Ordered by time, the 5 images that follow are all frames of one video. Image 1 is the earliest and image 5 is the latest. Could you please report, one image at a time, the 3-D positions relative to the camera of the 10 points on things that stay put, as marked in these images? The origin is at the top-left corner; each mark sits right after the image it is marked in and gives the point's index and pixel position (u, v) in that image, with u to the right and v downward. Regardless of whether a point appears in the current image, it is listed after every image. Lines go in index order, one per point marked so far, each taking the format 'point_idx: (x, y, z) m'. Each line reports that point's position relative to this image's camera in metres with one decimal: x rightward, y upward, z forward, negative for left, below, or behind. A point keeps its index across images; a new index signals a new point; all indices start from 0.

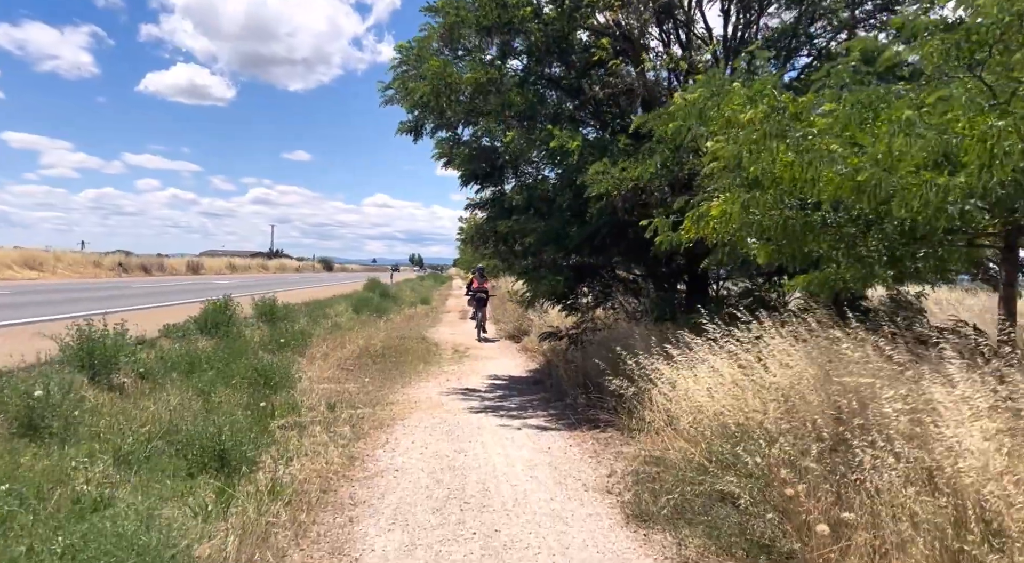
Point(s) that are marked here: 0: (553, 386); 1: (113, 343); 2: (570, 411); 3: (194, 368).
0: (+0.6, -1.5, +9.3) m
1: (-4.4, -0.7, +7.3) m
2: (+0.7, -1.6, +8.0) m
3: (-3.9, -1.1, +8.1) m
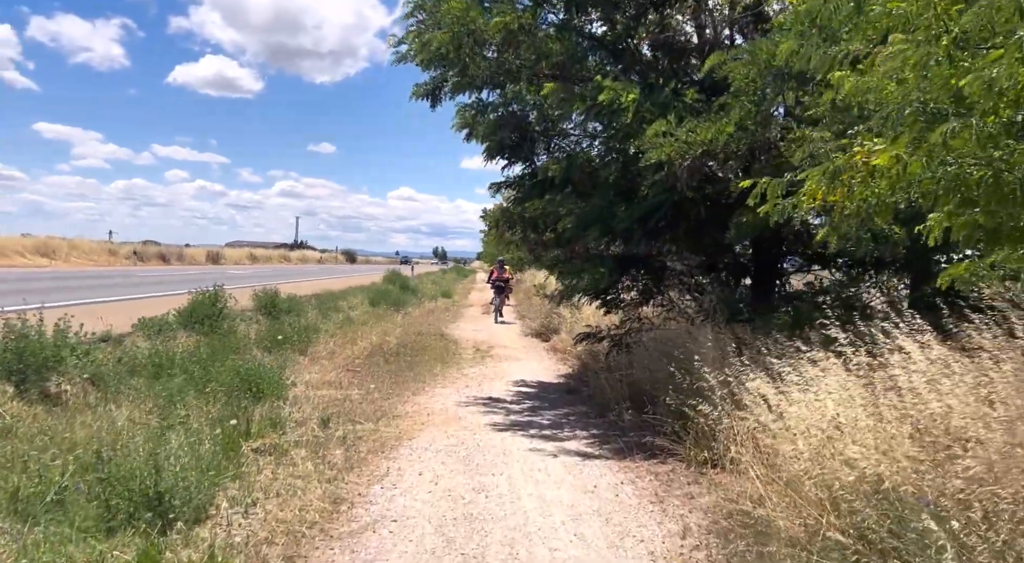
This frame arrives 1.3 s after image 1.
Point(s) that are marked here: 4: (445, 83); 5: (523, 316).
0: (+1.0, -1.4, +7.8) m
1: (-4.1, -0.5, +6.0) m
2: (+1.0, -1.5, +6.5) m
3: (-3.6, -0.9, +6.7) m
4: (-0.9, +2.6, +8.6) m
5: (+0.3, -1.0, +19.5) m
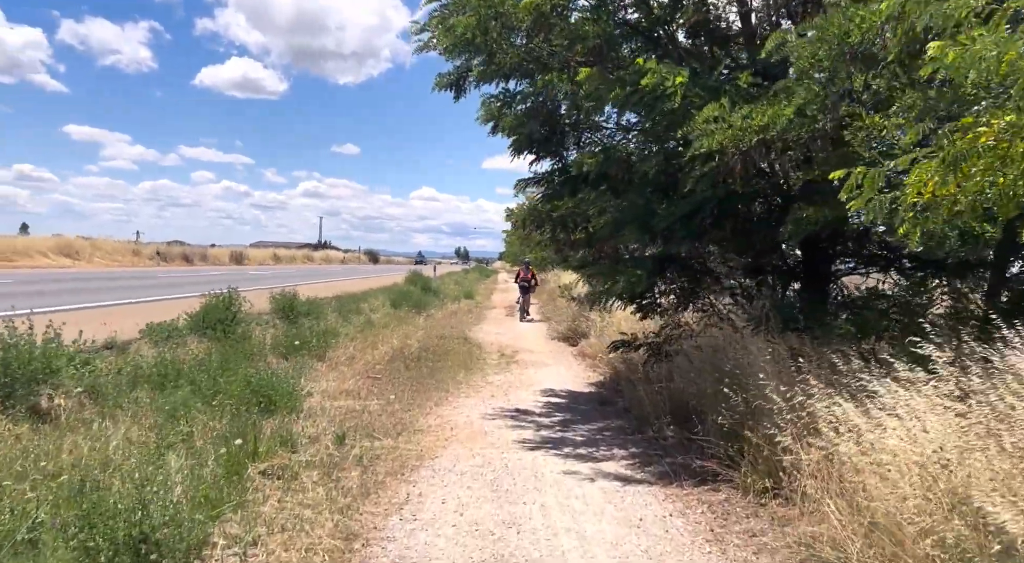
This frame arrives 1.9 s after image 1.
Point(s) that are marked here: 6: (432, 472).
0: (+1.3, -1.4, +7.2) m
1: (-3.9, -0.6, +5.6) m
2: (+1.3, -1.5, +5.9) m
3: (-3.3, -1.0, +6.3) m
4: (-0.5, +2.5, +8.0) m
5: (+1.0, -1.1, +19.0) m
6: (-0.7, -1.6, +5.4) m
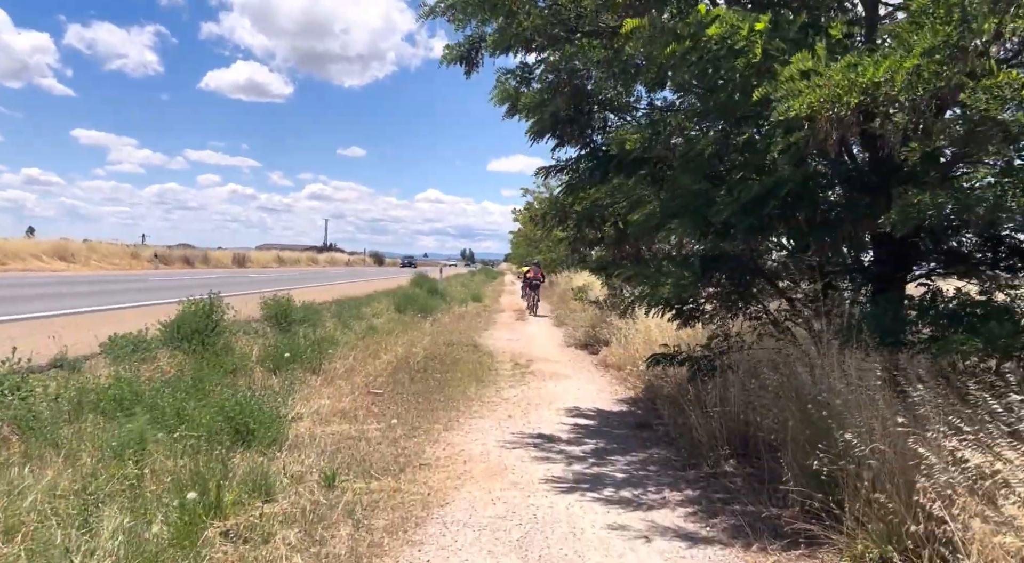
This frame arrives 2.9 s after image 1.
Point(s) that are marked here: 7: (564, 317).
0: (+1.5, -1.5, +6.1) m
1: (-3.7, -0.6, +4.5) m
2: (+1.5, -1.5, +4.8) m
3: (-3.1, -1.0, +5.2) m
4: (-0.3, +2.5, +6.9) m
5: (+1.4, -1.1, +17.8) m
6: (-0.5, -1.6, +4.3) m
7: (+1.5, -1.0, +18.6) m
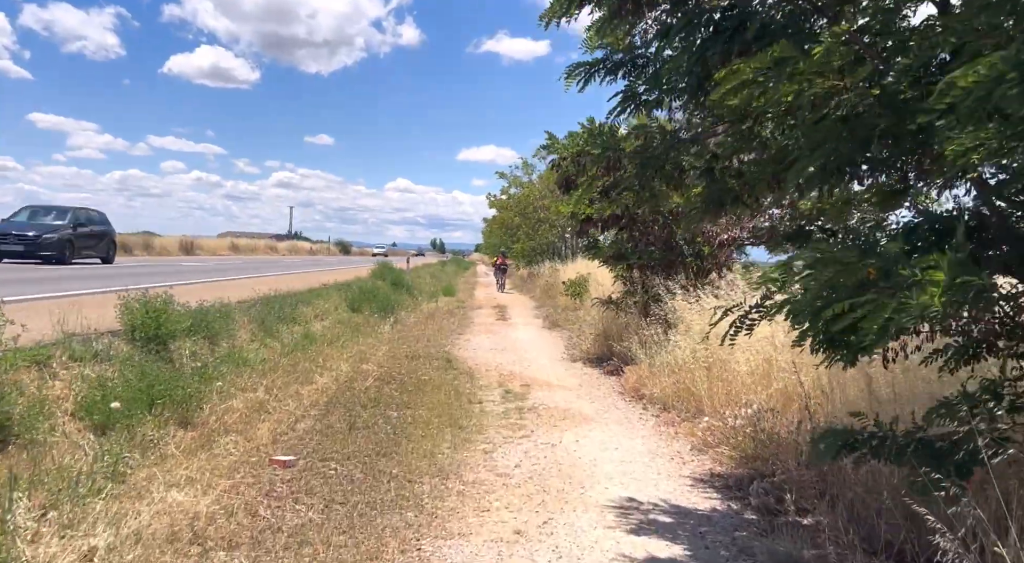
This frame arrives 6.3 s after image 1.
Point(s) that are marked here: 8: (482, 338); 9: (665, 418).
0: (+1.6, -1.5, +2.7) m
1: (-3.5, -0.6, +0.8) m
2: (+1.7, -1.6, +1.3) m
3: (-2.9, -1.0, +1.5) m
4: (-0.2, +2.5, +3.3) m
5: (+0.9, -1.0, +14.4) m
6: (-0.2, -1.6, +0.8) m
7: (+1.0, -0.8, +15.2) m
8: (-0.6, -1.2, +13.2) m
9: (+1.5, -1.3, +6.5) m
